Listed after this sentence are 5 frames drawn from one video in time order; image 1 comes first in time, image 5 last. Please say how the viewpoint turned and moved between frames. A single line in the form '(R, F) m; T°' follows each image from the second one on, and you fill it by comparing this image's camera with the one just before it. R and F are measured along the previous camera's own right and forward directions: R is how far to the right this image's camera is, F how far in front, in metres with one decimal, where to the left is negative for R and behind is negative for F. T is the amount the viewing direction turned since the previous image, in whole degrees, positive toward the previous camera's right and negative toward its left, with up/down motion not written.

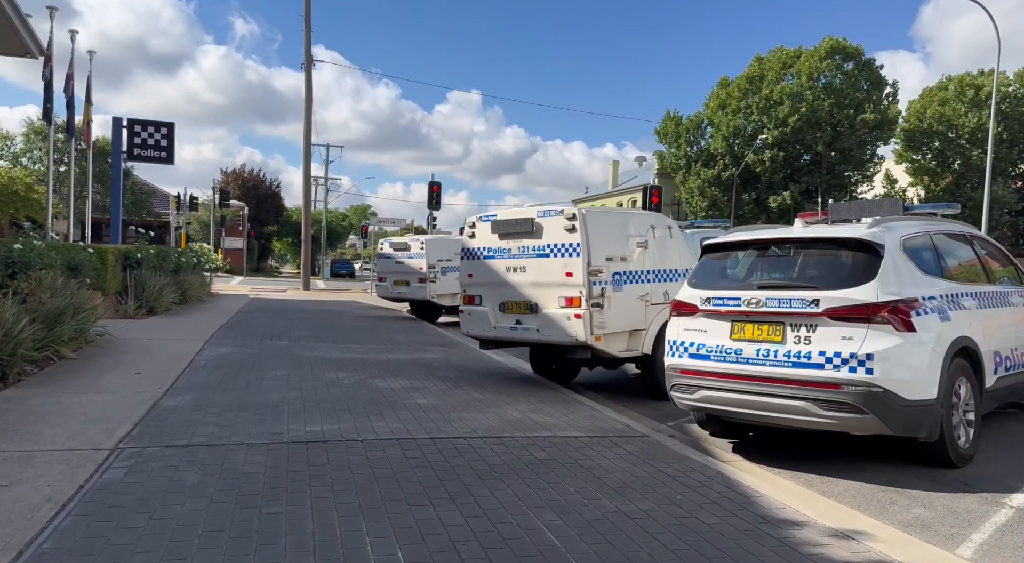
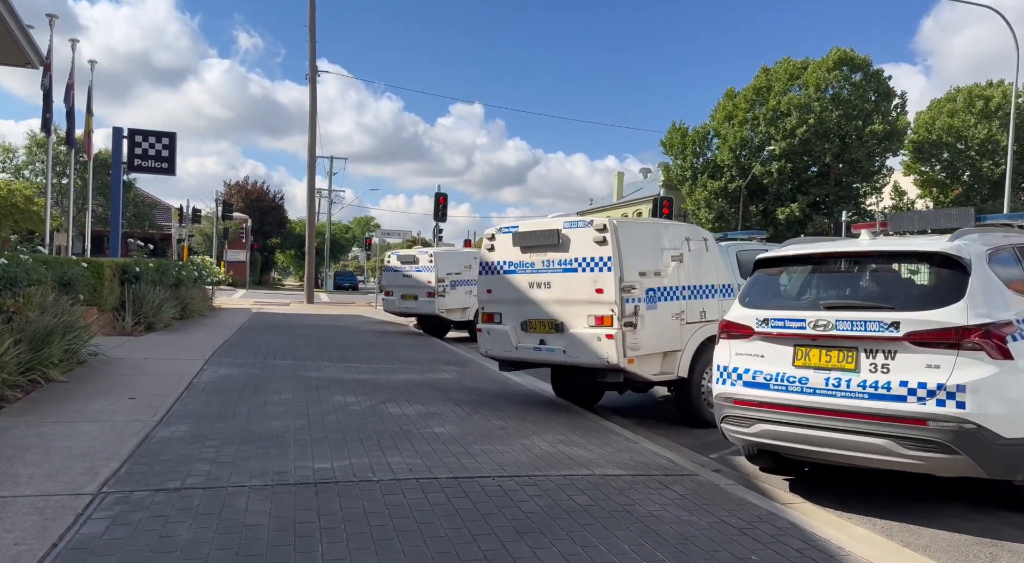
(-0.2, +0.6) m; 0°
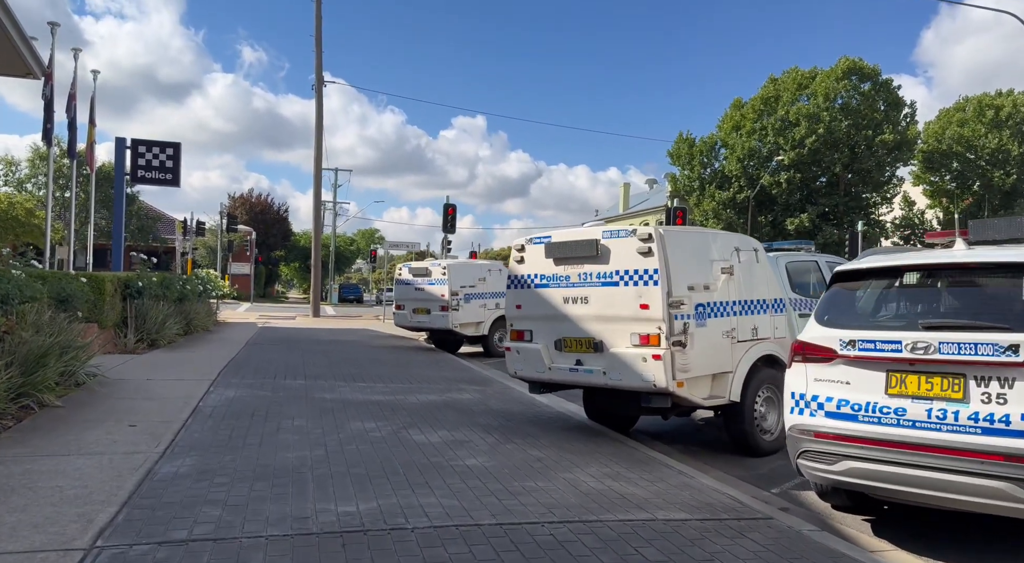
(-0.3, +0.6) m; 0°
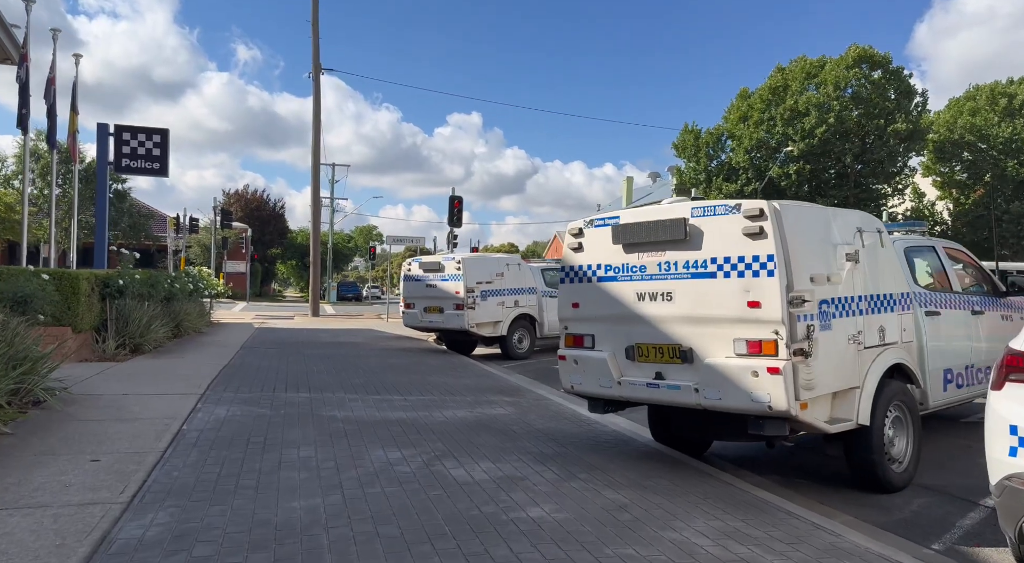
(-0.6, +1.5) m; 0°
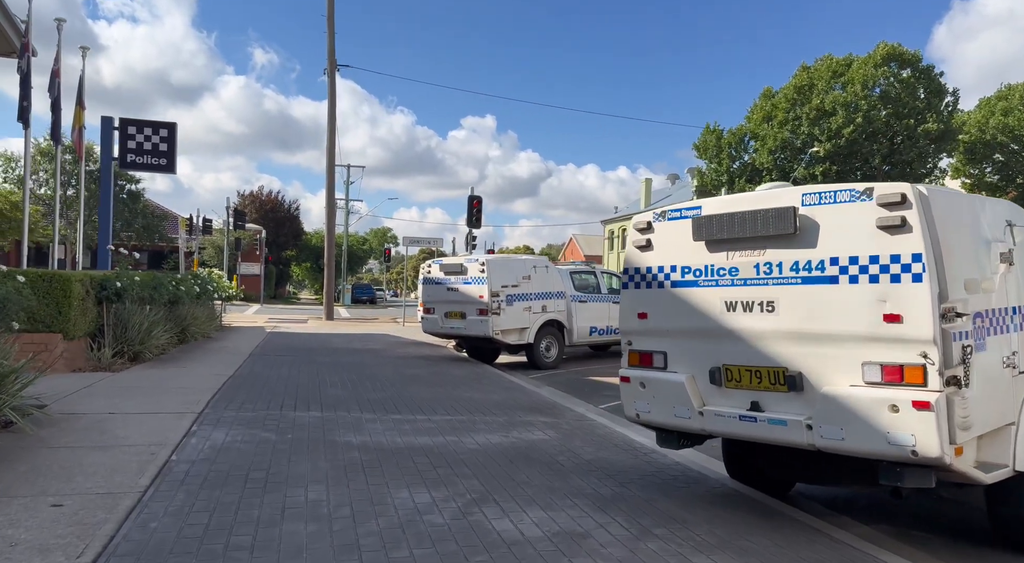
(-0.3, +1.1) m; -1°
